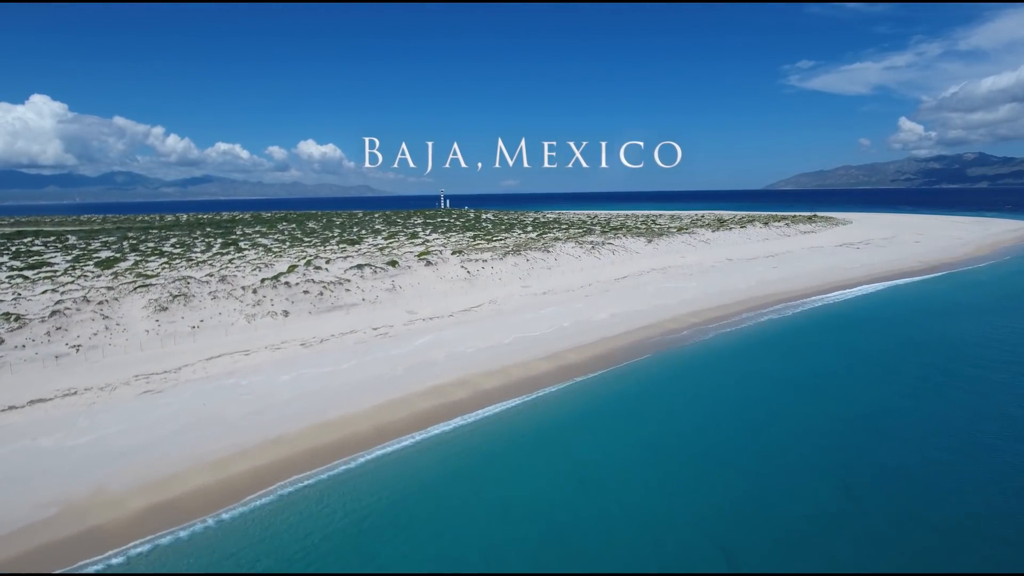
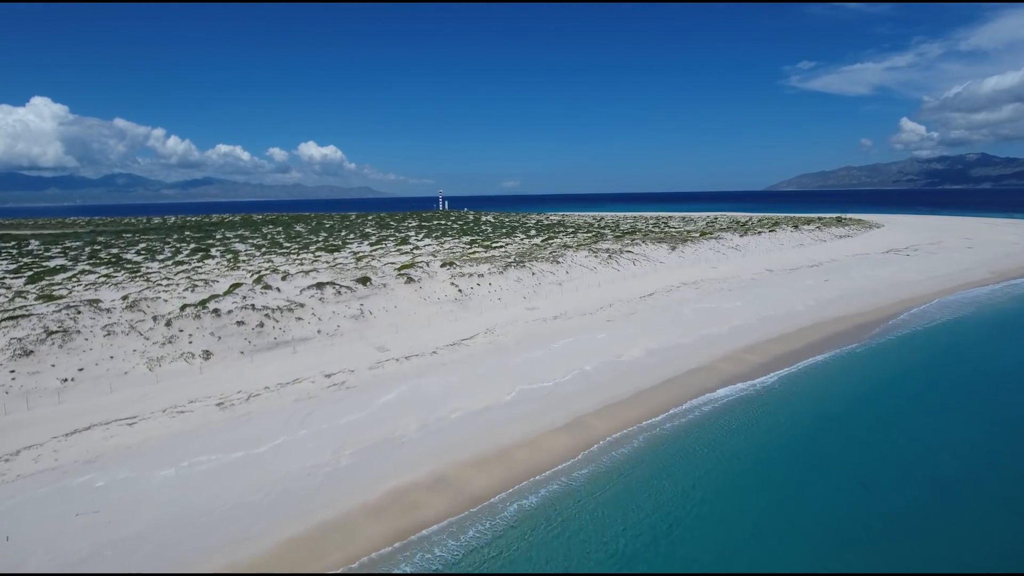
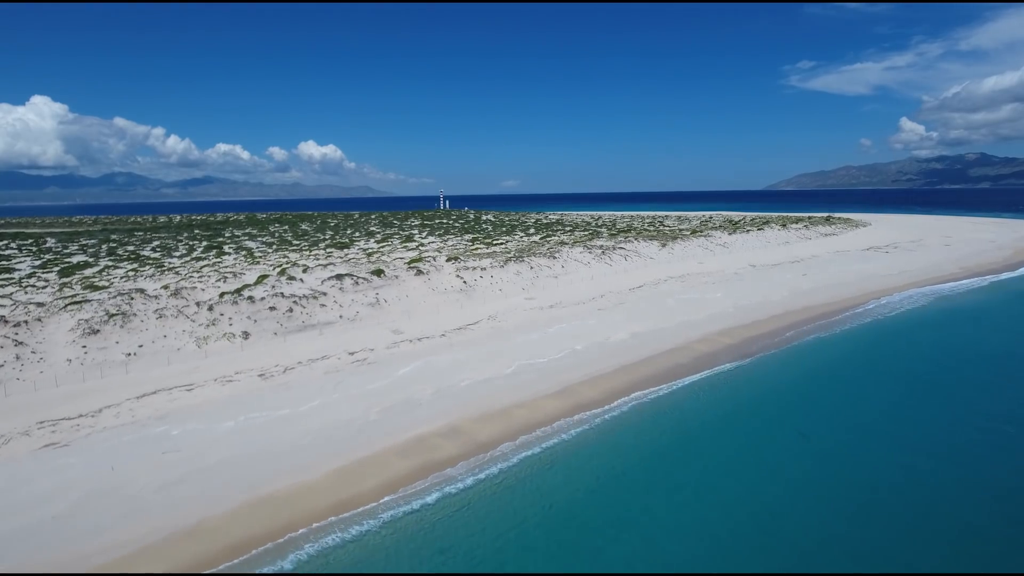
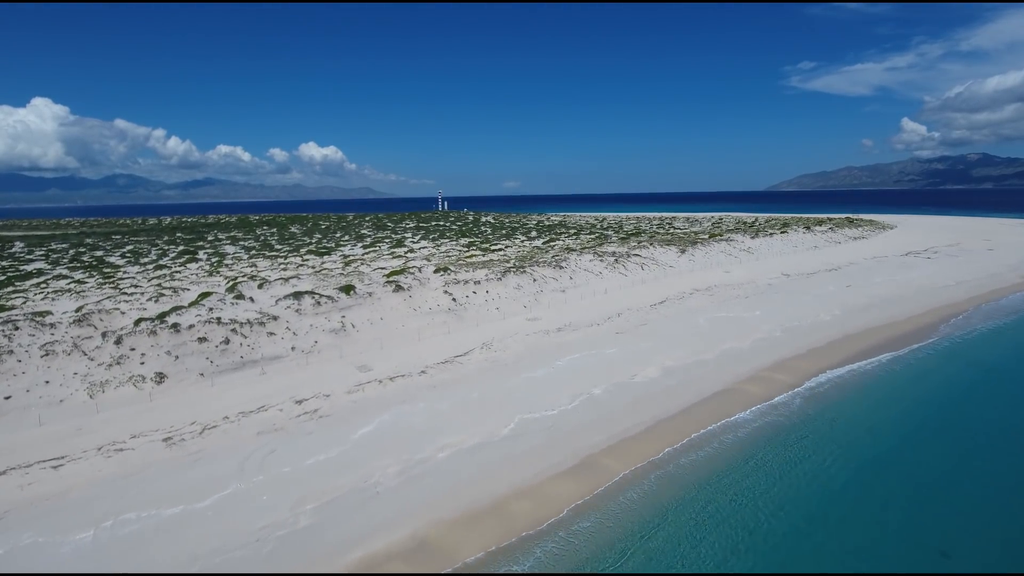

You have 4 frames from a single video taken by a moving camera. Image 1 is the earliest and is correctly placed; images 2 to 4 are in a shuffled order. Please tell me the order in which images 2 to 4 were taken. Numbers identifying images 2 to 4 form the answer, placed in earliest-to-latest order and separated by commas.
3, 2, 4
